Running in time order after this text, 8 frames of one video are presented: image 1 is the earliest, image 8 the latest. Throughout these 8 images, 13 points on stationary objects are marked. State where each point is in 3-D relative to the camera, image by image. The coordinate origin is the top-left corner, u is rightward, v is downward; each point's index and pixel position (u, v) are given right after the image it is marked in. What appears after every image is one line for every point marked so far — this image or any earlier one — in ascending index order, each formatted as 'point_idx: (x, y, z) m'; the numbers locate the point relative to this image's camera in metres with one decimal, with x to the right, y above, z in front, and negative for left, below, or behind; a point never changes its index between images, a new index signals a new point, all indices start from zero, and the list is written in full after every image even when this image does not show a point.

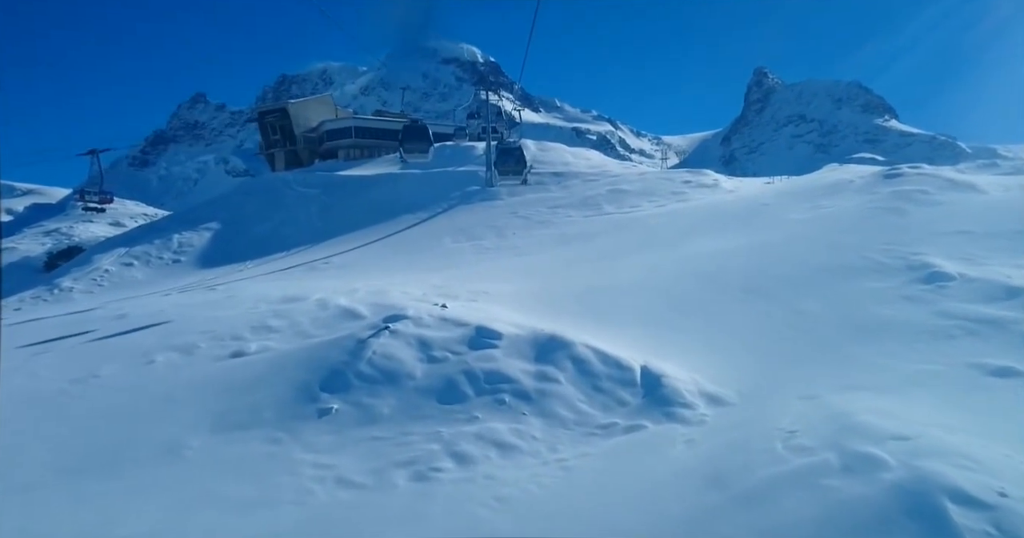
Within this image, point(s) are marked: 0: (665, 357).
0: (+1.8, -1.0, +7.5) m
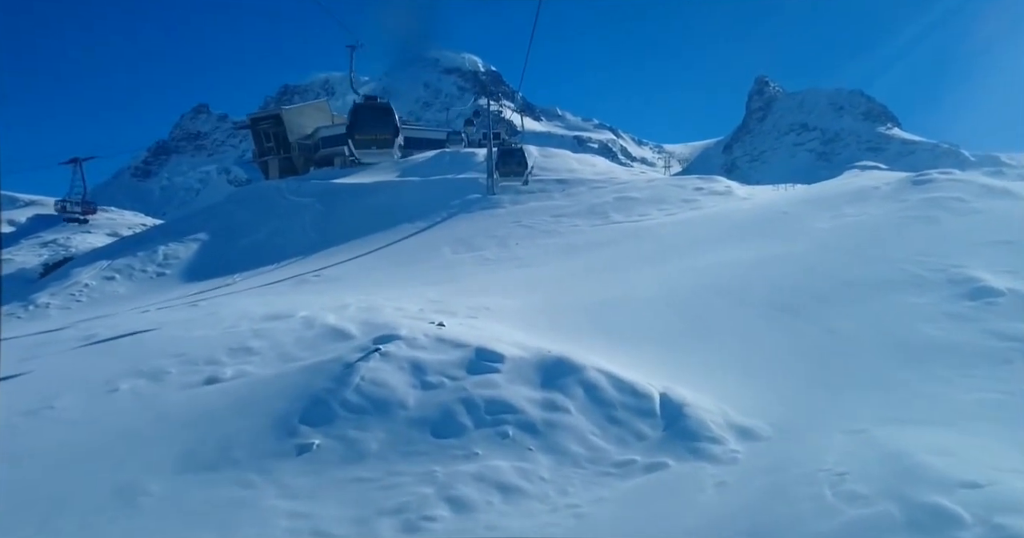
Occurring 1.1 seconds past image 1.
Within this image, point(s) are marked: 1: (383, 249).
0: (+1.8, -1.2, +6.8) m
1: (-3.2, +0.5, +16.0) m
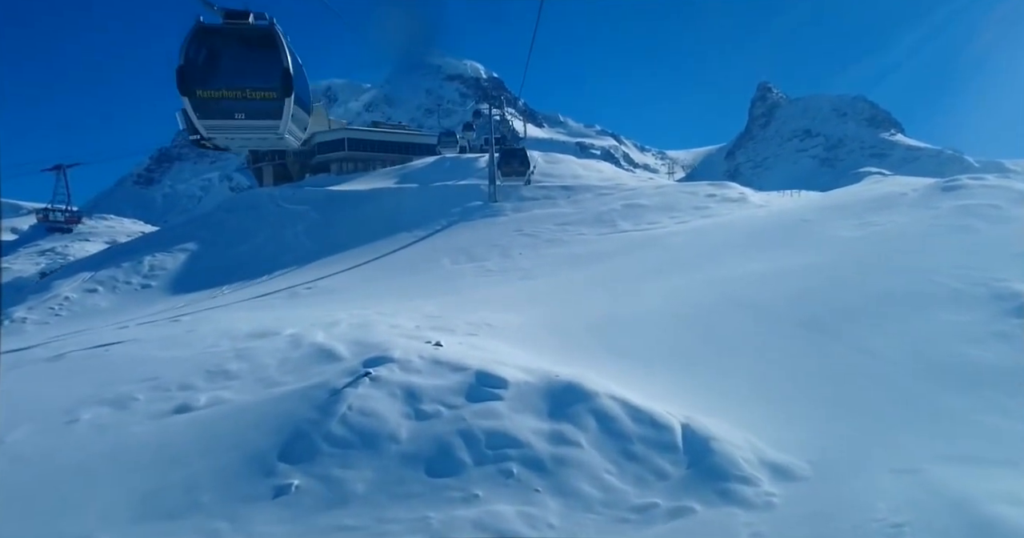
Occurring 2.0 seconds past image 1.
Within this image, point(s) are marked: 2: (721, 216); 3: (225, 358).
0: (+1.9, -1.3, +6.1) m
1: (-3.2, +0.2, +15.4) m
2: (+4.8, +1.2, +14.7) m
3: (-3.3, -1.0, +7.3) m
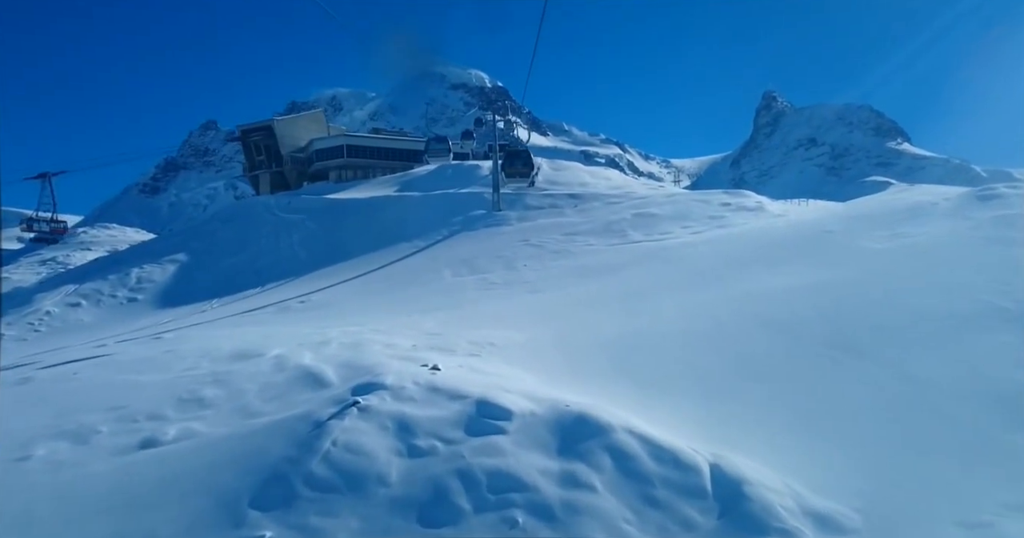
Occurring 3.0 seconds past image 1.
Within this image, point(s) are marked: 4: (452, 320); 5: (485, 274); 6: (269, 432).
0: (+1.9, -1.5, +5.4) m
1: (-3.1, 0.0, +14.7) m
2: (+4.9, +0.9, +14.0) m
3: (-3.2, -1.2, +6.7) m
4: (-0.9, -0.8, +9.6) m
5: (-0.5, -0.1, +13.2) m
6: (-2.1, -1.4, +5.6) m
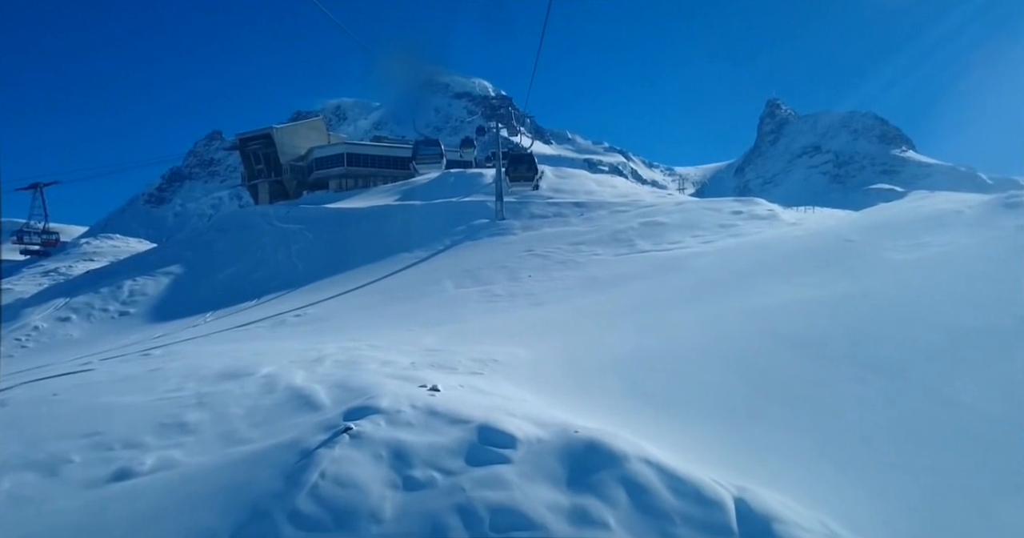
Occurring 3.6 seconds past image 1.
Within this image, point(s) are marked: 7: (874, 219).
0: (+2.0, -1.6, +4.9) m
1: (-3.0, -0.3, +14.3) m
2: (+5.0, +0.7, +13.6) m
3: (-3.2, -1.3, +6.3) m
4: (-0.8, -0.9, +9.2) m
5: (-0.5, -0.3, +12.7) m
6: (-2.1, -1.5, +5.1) m
7: (+6.8, +0.9, +12.2) m
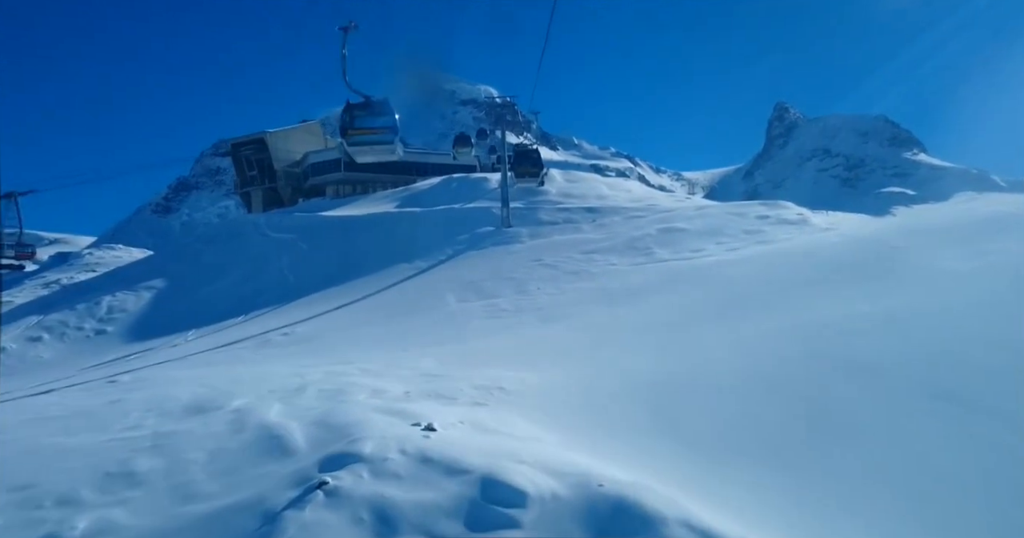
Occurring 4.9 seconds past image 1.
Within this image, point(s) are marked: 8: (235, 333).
0: (+2.0, -1.7, +4.0) m
1: (-2.8, -0.5, +13.4) m
2: (+5.2, +0.6, +12.6) m
3: (-3.1, -1.5, +5.3) m
4: (-0.7, -1.1, +8.3) m
5: (-0.3, -0.5, +11.8) m
6: (-2.0, -1.7, +4.2) m
7: (+7.0, +0.8, +11.2) m
8: (-4.6, -1.0, +10.8) m
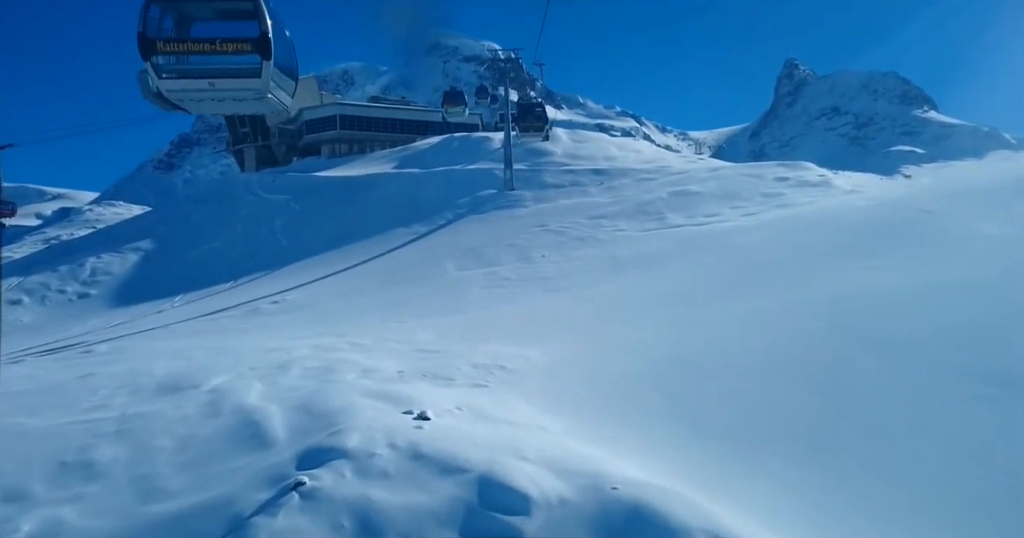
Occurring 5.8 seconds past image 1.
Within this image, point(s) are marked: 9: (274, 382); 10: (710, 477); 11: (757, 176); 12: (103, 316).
0: (+2.0, -1.6, +3.5) m
1: (-2.8, +0.2, +12.8) m
2: (+5.2, +1.2, +11.9) m
3: (-3.1, -1.3, +4.9) m
4: (-0.7, -0.7, +7.7) m
5: (-0.3, +0.1, +11.2) m
6: (-2.0, -1.5, +3.7) m
7: (+7.0, +1.3, +10.5) m
8: (-4.6, -0.5, +10.3) m
9: (-2.1, -1.0, +5.8) m
10: (+1.3, -1.4, +4.2) m
11: (+5.7, +2.2, +15.6) m
12: (-8.6, -0.9, +13.8) m
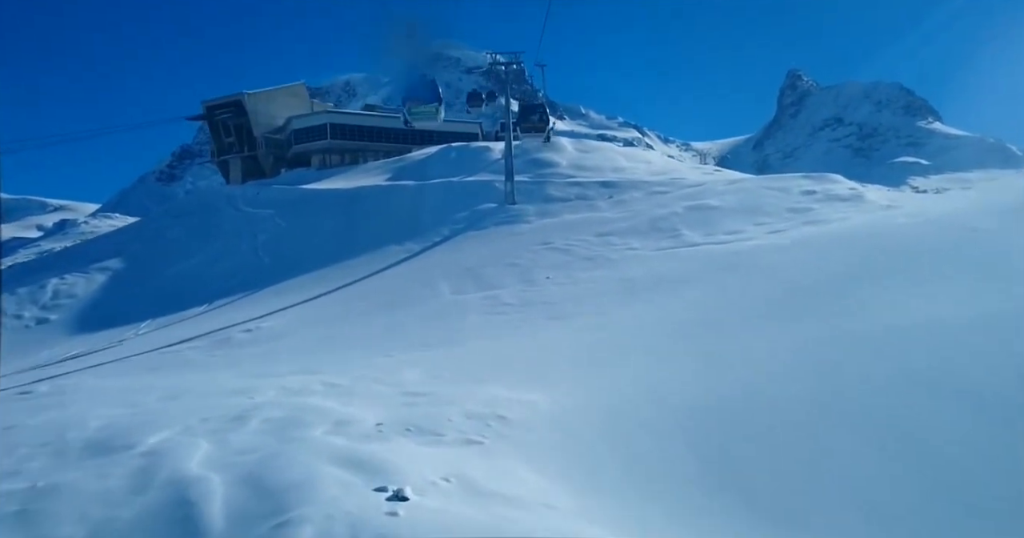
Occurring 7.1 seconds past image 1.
0: (+2.0, -1.8, +2.5) m
1: (-2.7, -0.2, +11.9) m
2: (+5.3, +0.8, +11.0) m
3: (-3.1, -1.5, +3.9) m
4: (-0.7, -1.0, +6.7) m
5: (-0.2, -0.3, +10.3) m
6: (-2.0, -1.7, +2.7) m
7: (+7.0, +1.0, +9.5) m
8: (-4.6, -0.8, +9.3) m
9: (-2.1, -1.3, +4.8) m
10: (+1.3, -1.6, +3.2) m
11: (+5.8, +1.8, +14.6) m
12: (-8.5, -1.3, +12.9) m
